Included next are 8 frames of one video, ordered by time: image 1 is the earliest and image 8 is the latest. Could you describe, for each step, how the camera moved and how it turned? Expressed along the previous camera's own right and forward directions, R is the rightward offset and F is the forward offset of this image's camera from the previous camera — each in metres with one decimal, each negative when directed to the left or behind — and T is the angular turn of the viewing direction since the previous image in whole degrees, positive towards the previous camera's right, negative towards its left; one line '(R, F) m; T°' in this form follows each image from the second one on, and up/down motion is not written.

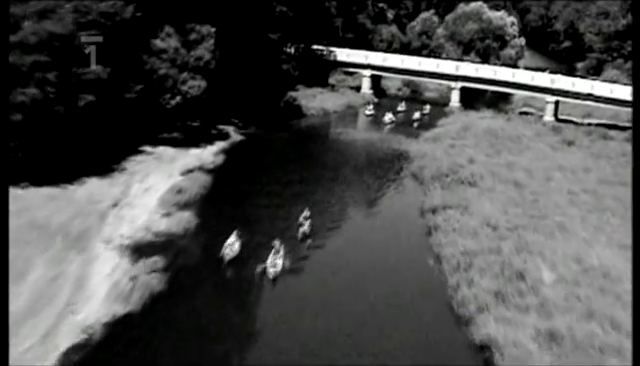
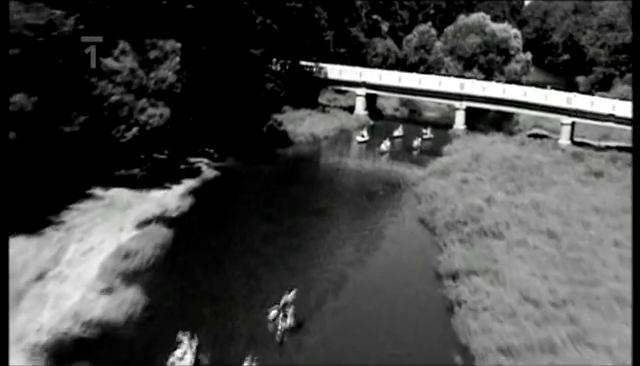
(0.0, +6.4) m; +1°
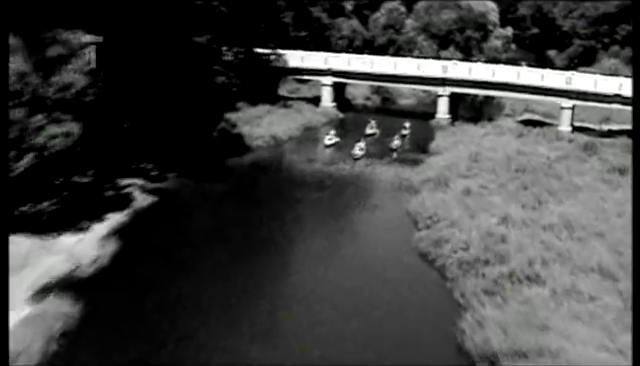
(0.0, +7.6) m; +2°
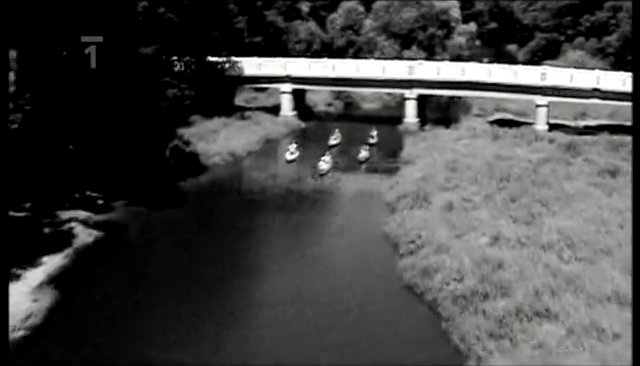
(-0.1, +3.1) m; +2°
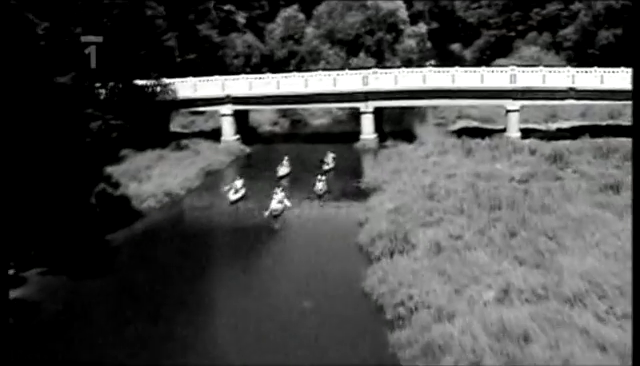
(-0.2, +4.8) m; +3°
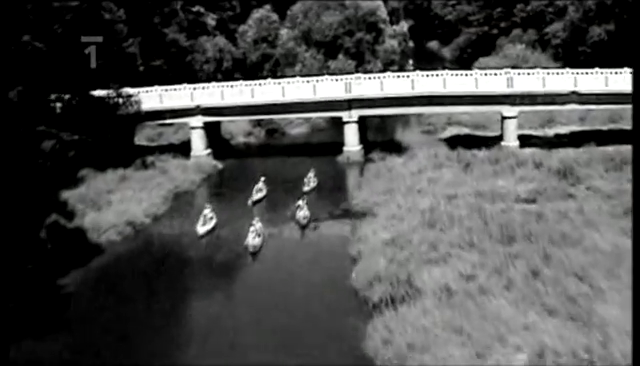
(-0.2, +3.5) m; +1°
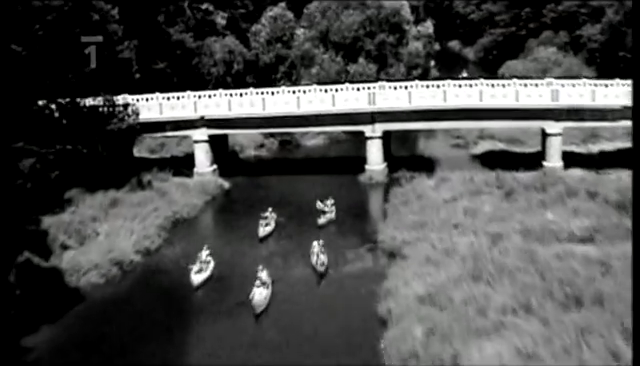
(-0.1, +4.0) m; -1°
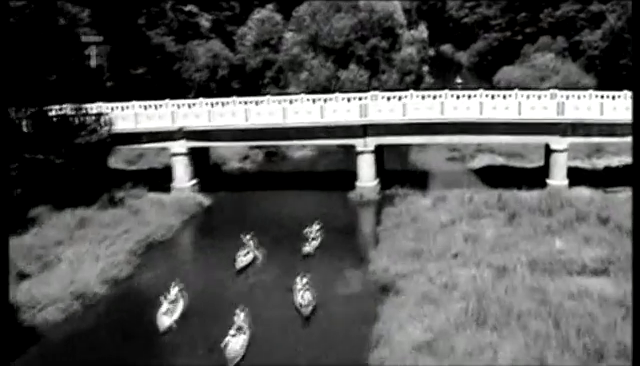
(+0.1, +2.2) m; +1°
